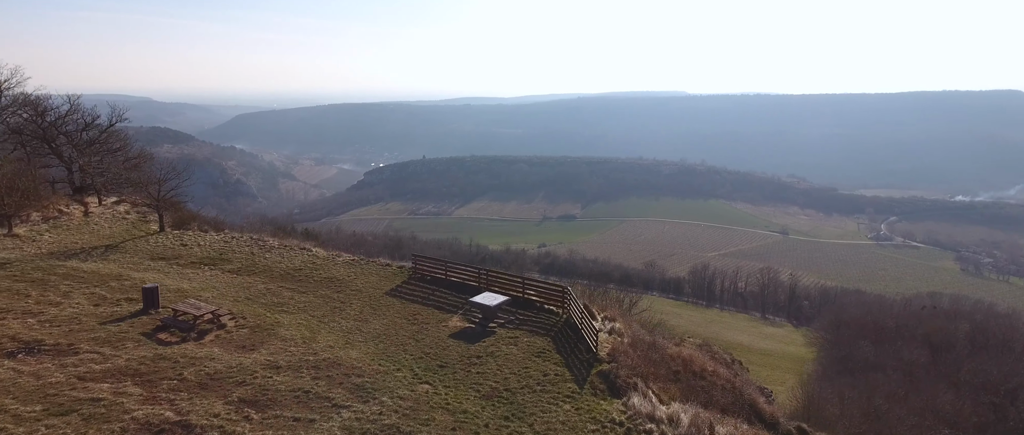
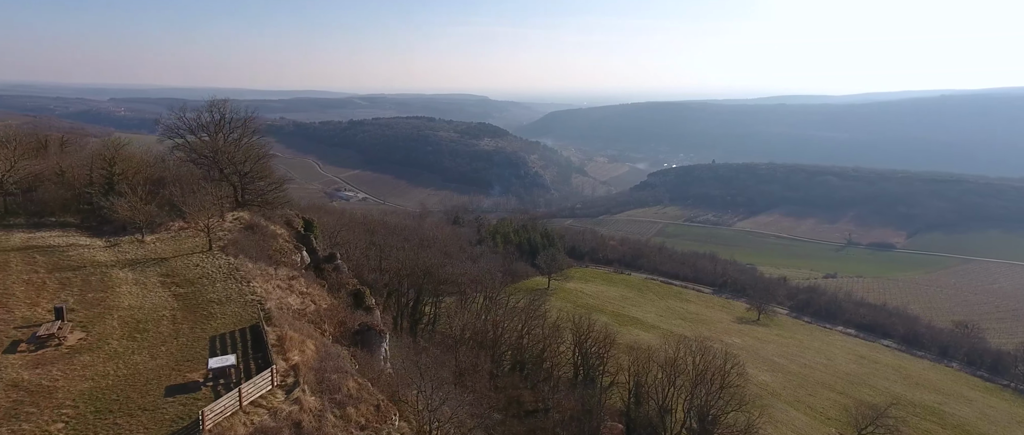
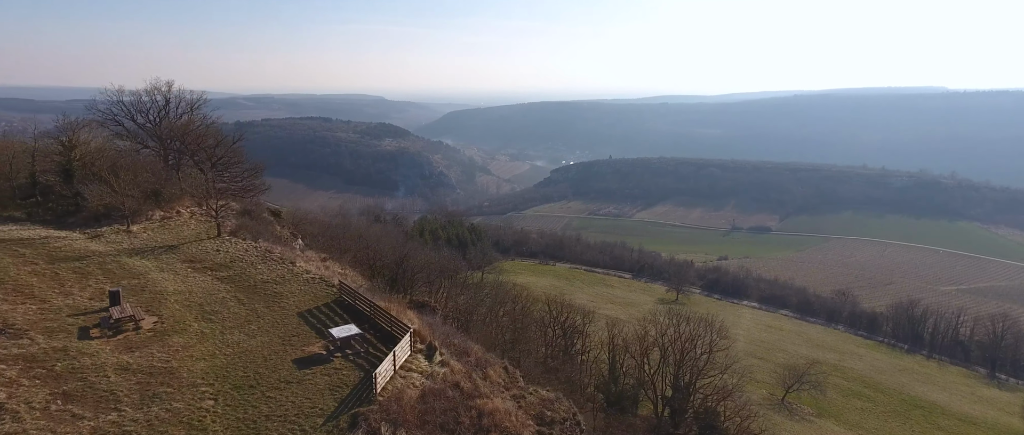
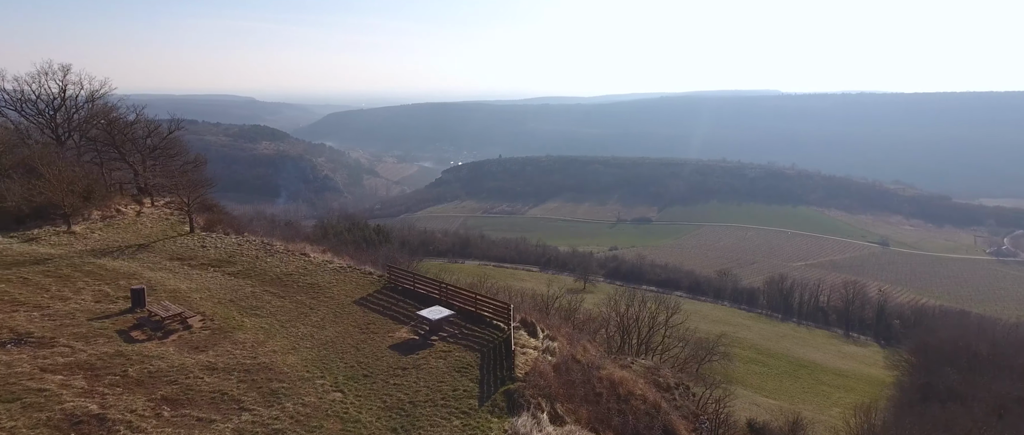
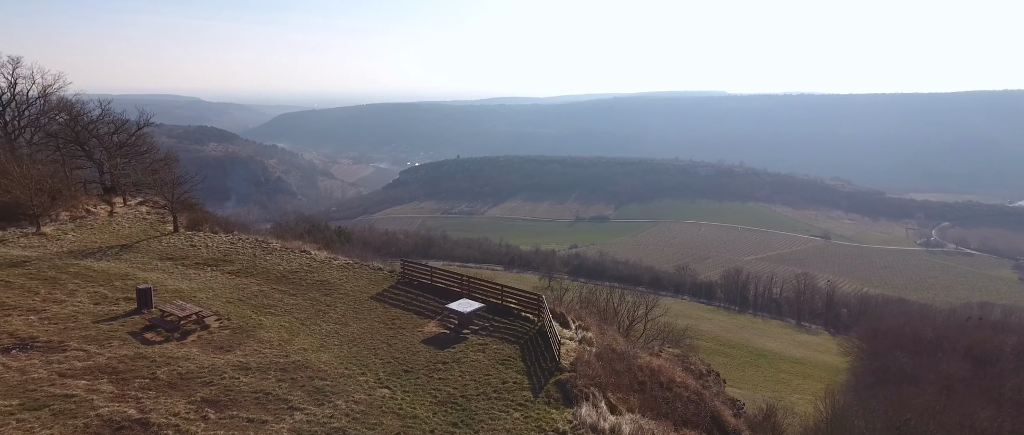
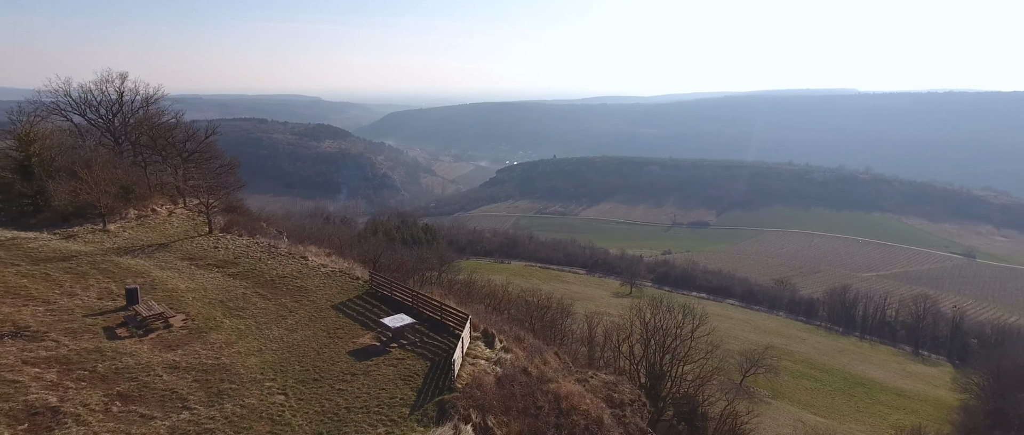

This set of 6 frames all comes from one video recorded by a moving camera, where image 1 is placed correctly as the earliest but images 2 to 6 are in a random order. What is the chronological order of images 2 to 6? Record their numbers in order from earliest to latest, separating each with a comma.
5, 4, 6, 3, 2
